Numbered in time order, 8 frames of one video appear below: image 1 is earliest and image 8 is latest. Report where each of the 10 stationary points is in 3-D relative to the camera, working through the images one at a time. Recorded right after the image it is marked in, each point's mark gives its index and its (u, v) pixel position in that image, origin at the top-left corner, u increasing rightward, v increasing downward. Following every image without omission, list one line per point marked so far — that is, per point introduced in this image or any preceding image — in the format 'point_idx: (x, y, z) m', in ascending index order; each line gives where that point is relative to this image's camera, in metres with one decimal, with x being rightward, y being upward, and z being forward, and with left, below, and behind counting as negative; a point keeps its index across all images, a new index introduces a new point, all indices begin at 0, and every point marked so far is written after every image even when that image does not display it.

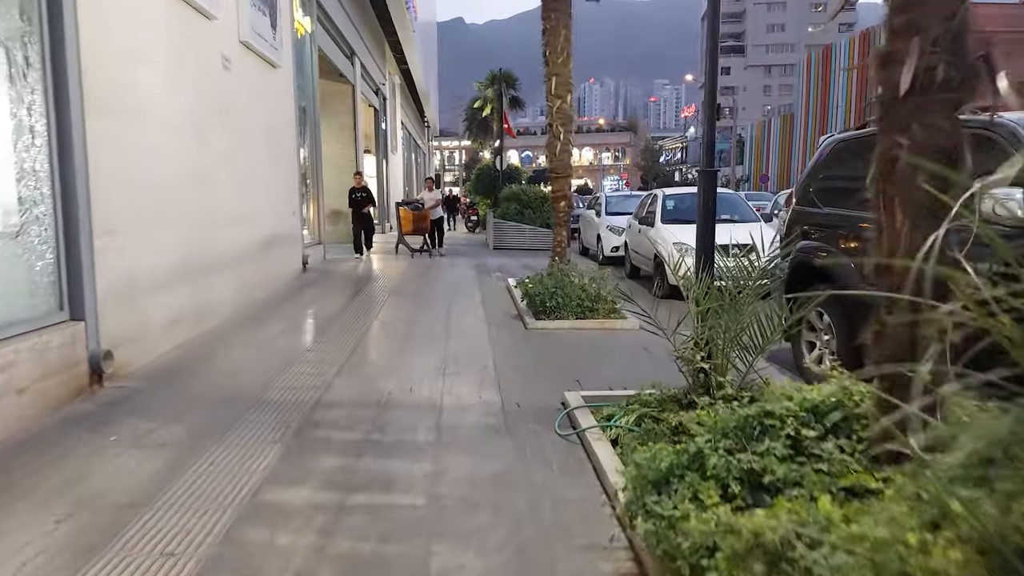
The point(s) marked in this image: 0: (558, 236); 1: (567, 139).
0: (+0.7, +0.8, +9.3) m
1: (+0.8, +2.1, +9.1) m
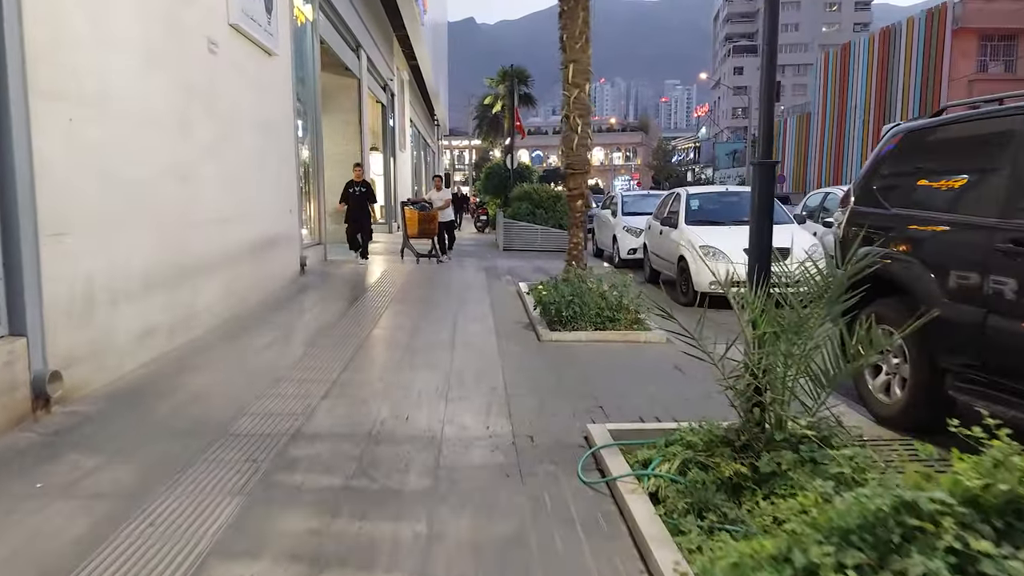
0: (+0.8, +0.7, +8.6) m
1: (+1.0, +2.1, +8.3) m
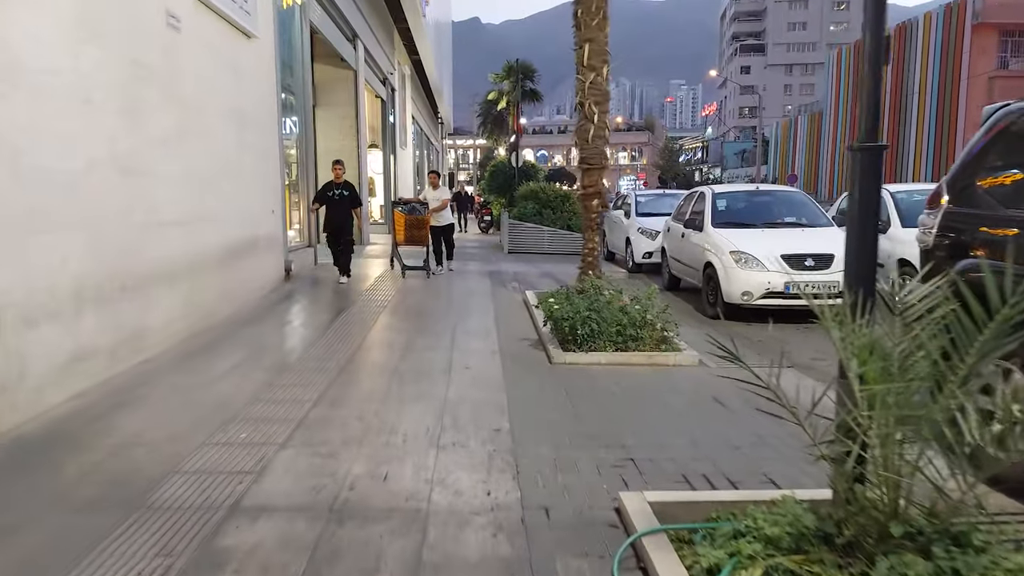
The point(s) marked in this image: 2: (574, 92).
0: (+0.9, +0.6, +7.5) m
1: (+1.0, +1.9, +7.3) m
2: (+0.8, +2.3, +7.5) m
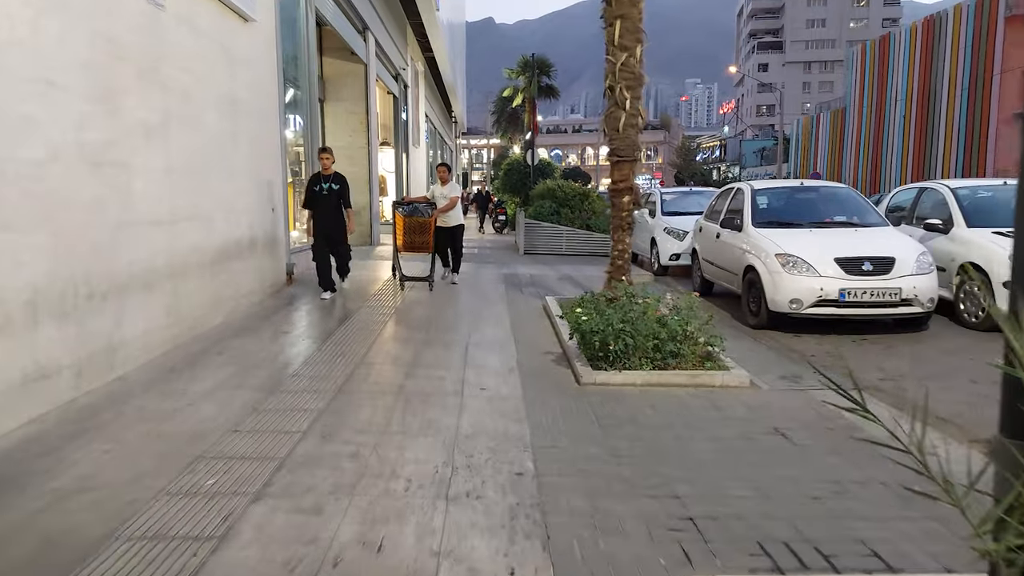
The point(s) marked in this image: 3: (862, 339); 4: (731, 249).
0: (+1.1, +0.5, +6.7) m
1: (+1.3, +1.8, +6.5) m
2: (+1.0, +2.3, +6.8) m
3: (+3.8, -0.6, +7.0) m
4: (+2.9, +0.5, +8.4) m
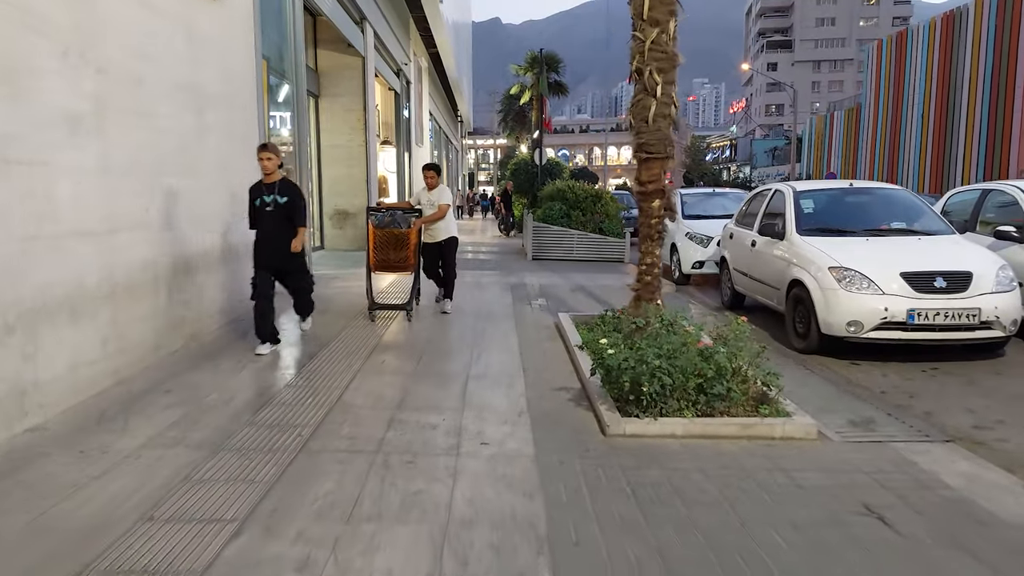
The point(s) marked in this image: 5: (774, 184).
0: (+1.2, +0.3, +5.7) m
1: (+1.3, +1.7, +5.5) m
2: (+1.0, +2.1, +5.7) m
3: (+3.9, -0.7, +5.9) m
4: (+3.0, +0.3, +7.4) m
5: (+3.3, +1.3, +8.1) m
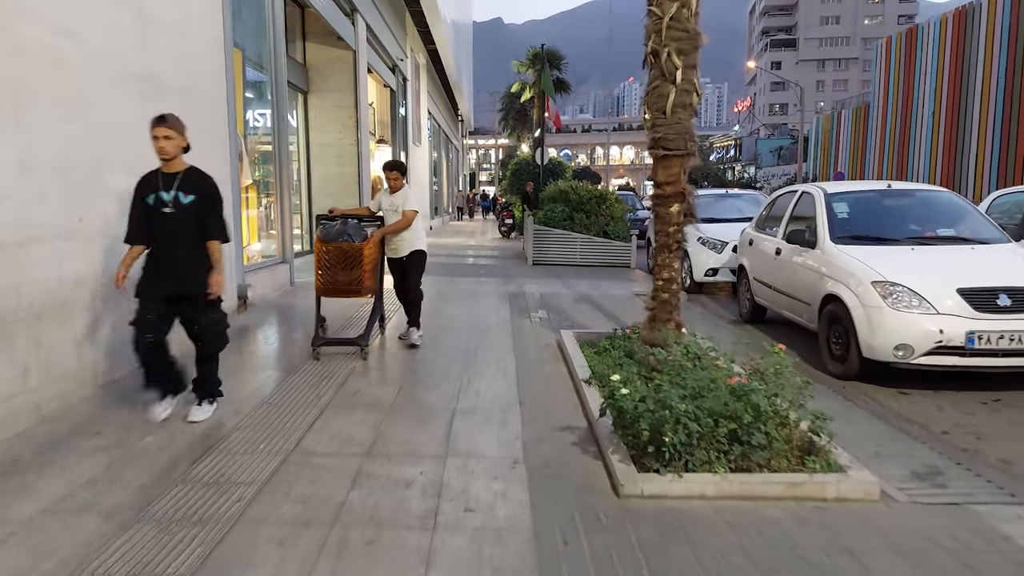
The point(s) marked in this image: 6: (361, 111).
0: (+1.2, +0.1, +4.9) m
1: (+1.3, +1.5, +4.6) m
2: (+1.0, +1.9, +4.9) m
3: (+3.9, -0.9, +5.1) m
4: (+3.0, +0.2, +6.6) m
5: (+3.3, +1.2, +7.3) m
6: (-3.5, +4.1, +14.8) m
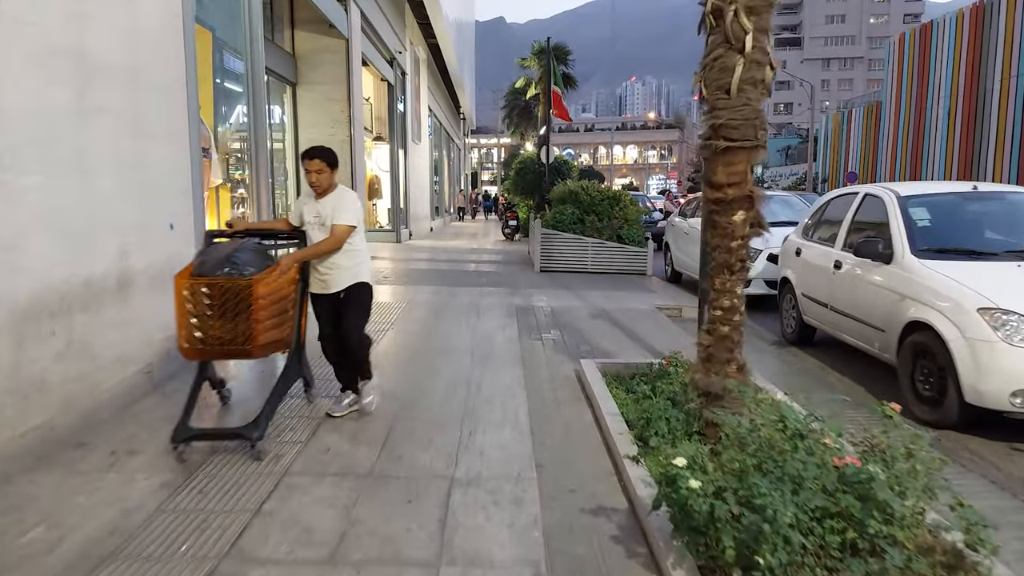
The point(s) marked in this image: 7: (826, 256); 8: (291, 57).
0: (+1.3, 0.0, +3.7) m
1: (+1.4, +1.3, +3.5) m
2: (+1.1, +1.7, +3.8) m
3: (+4.0, -1.1, +4.0) m
4: (+3.1, 0.0, +5.4) m
5: (+3.4, +1.0, +6.2) m
6: (-3.4, +4.0, +13.7) m
7: (+3.1, +0.3, +6.3) m
8: (-4.5, +4.7, +13.1) m
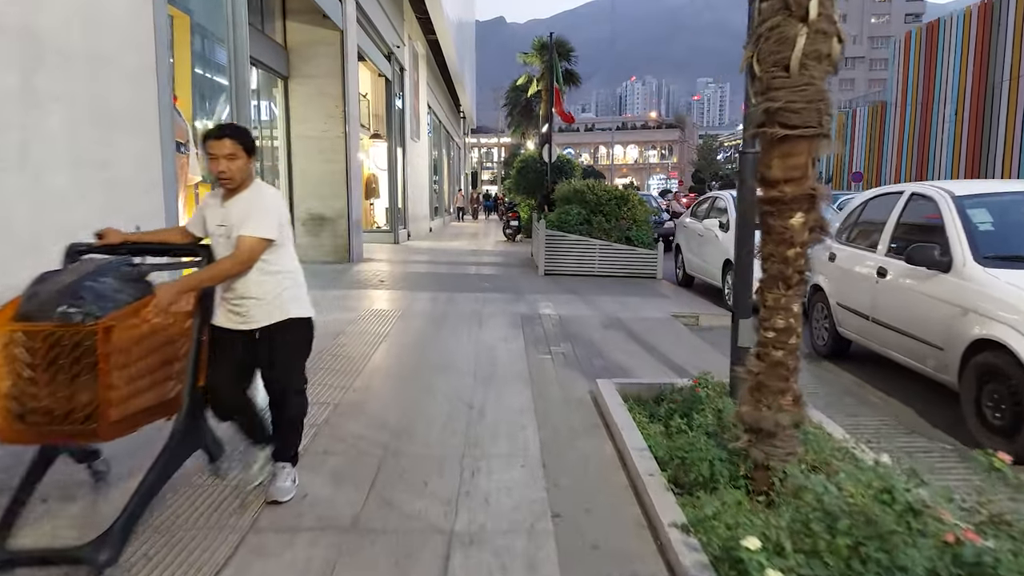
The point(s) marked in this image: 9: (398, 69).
0: (+1.3, -0.1, +3.1) m
1: (+1.4, +1.2, +2.9) m
2: (+1.2, +1.7, +3.2) m
3: (+4.0, -1.2, +3.3) m
4: (+3.1, -0.1, +4.8) m
5: (+3.5, +0.9, +5.6) m
6: (-3.3, +3.9, +13.1) m
7: (+3.2, +0.2, +5.7) m
8: (-4.4, +4.7, +12.5) m
9: (-3.5, +6.9, +19.9) m
